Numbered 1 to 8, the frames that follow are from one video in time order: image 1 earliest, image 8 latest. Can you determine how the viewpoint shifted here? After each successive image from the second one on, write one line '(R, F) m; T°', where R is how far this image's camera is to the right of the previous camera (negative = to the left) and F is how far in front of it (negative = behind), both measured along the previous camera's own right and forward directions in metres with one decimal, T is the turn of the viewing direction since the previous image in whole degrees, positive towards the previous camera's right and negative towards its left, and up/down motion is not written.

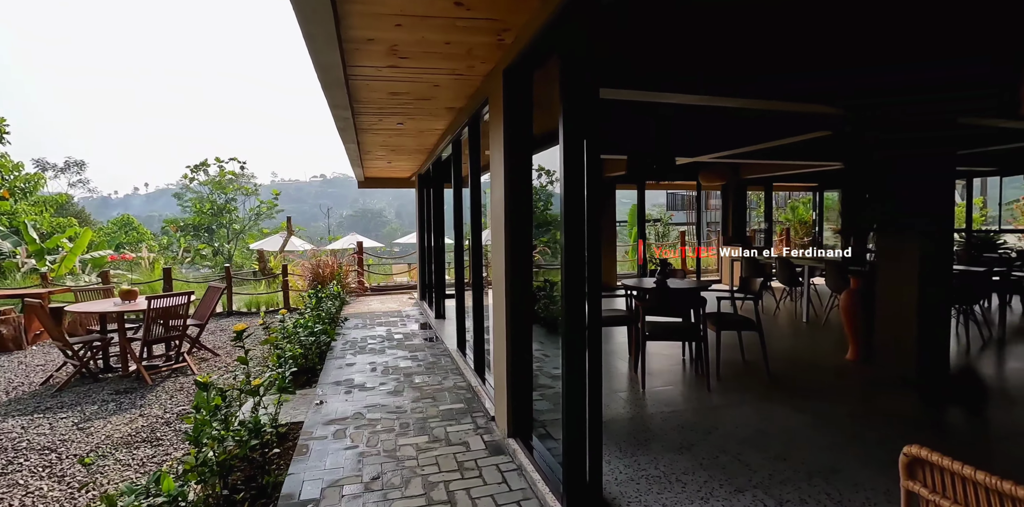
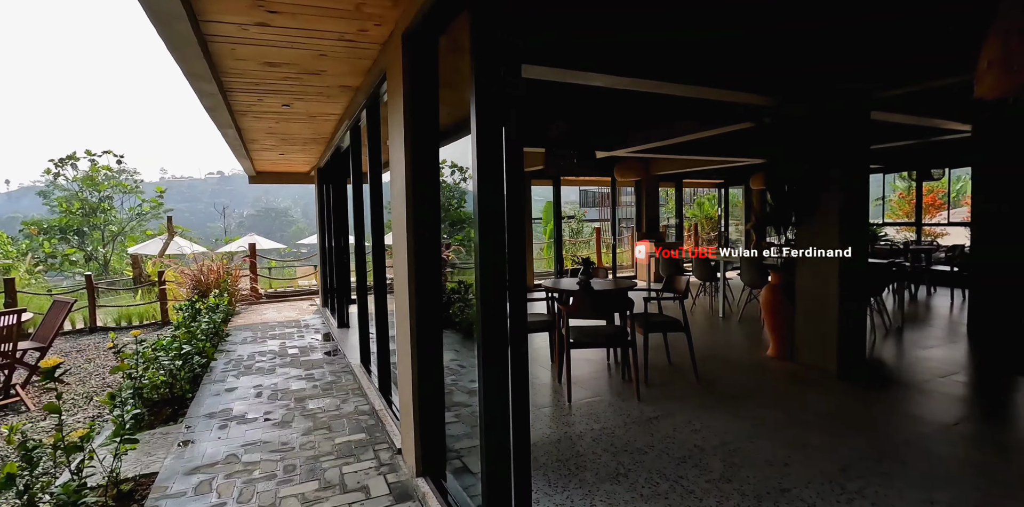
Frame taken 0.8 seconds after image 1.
(+0.1, +0.6) m; +9°
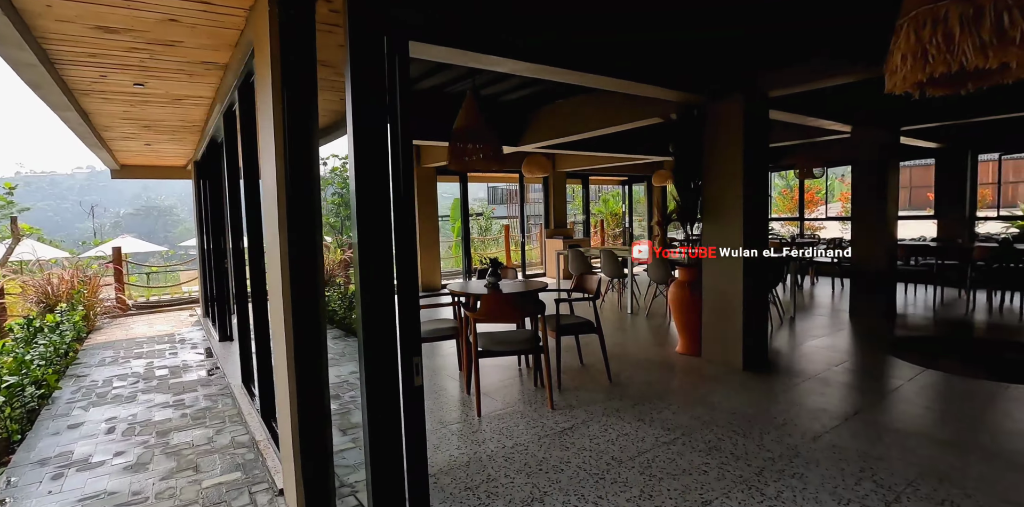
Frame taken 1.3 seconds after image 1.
(+0.1, +0.3) m; +10°
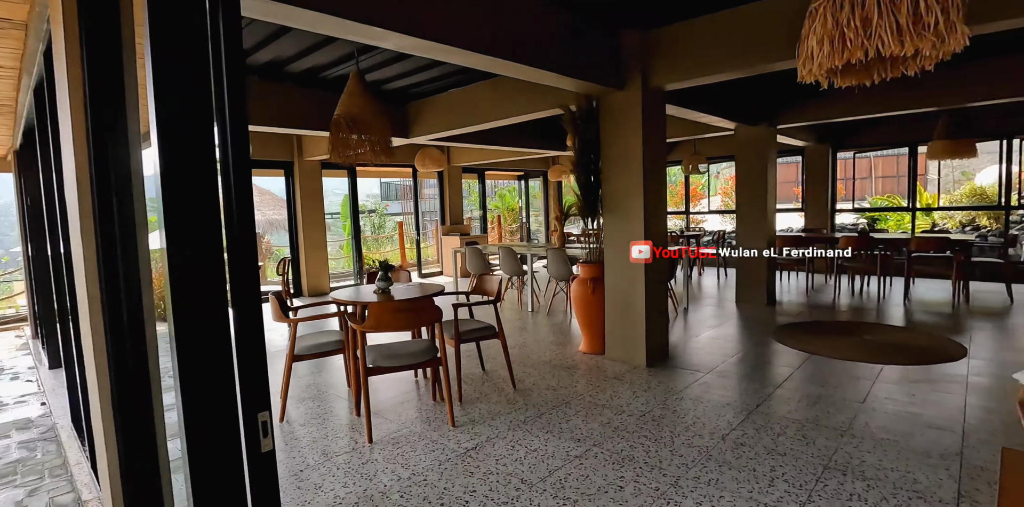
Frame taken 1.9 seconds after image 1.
(0.0, +0.3) m; +11°
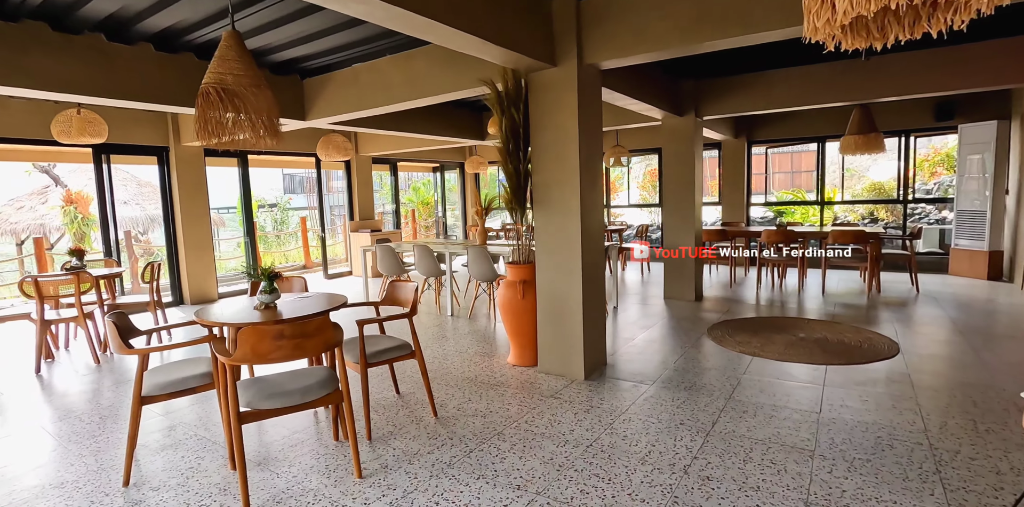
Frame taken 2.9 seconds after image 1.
(0.0, +0.6) m; +9°
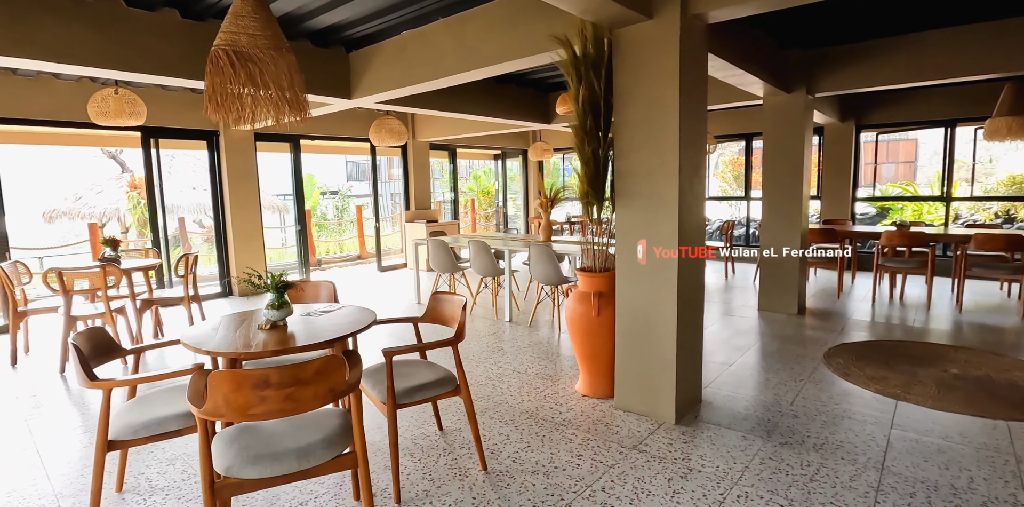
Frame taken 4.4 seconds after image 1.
(-0.1, +0.7) m; -6°
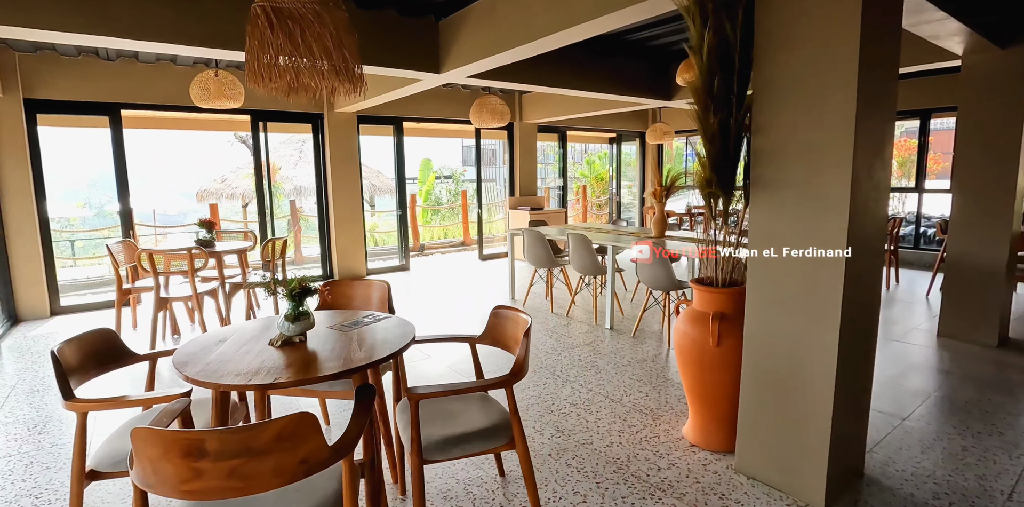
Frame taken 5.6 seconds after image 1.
(+0.1, +0.6) m; -13°
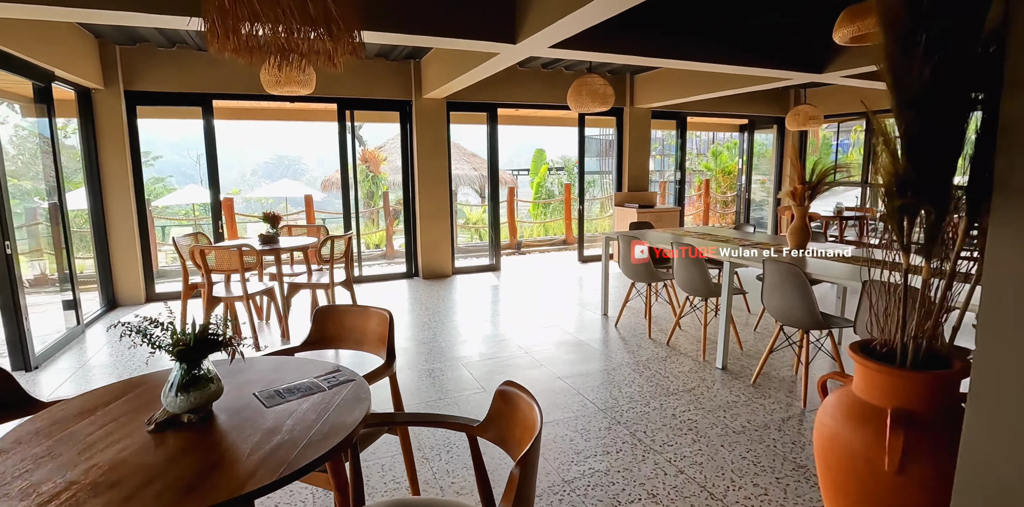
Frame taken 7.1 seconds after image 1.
(+0.2, +0.8) m; -13°
